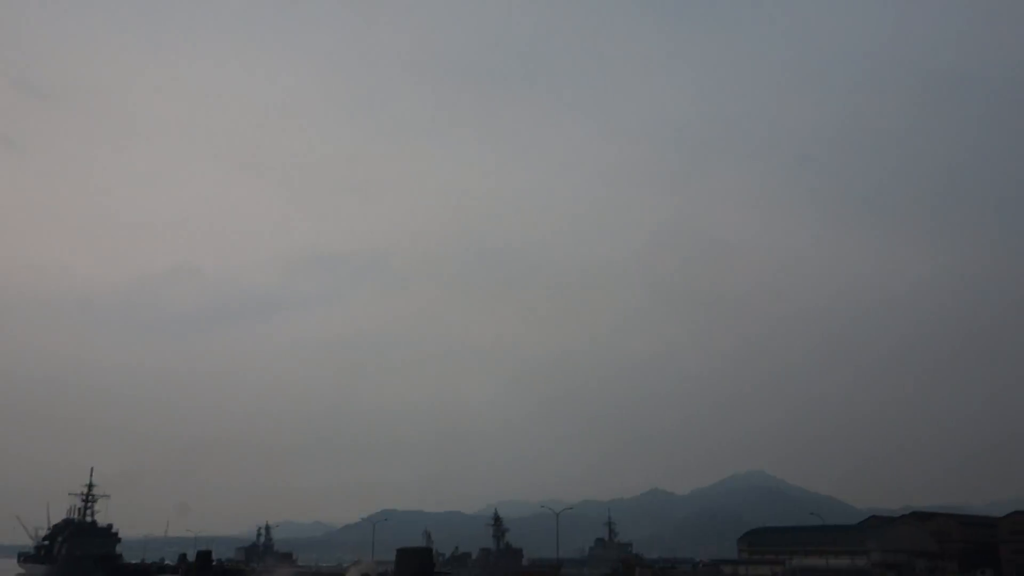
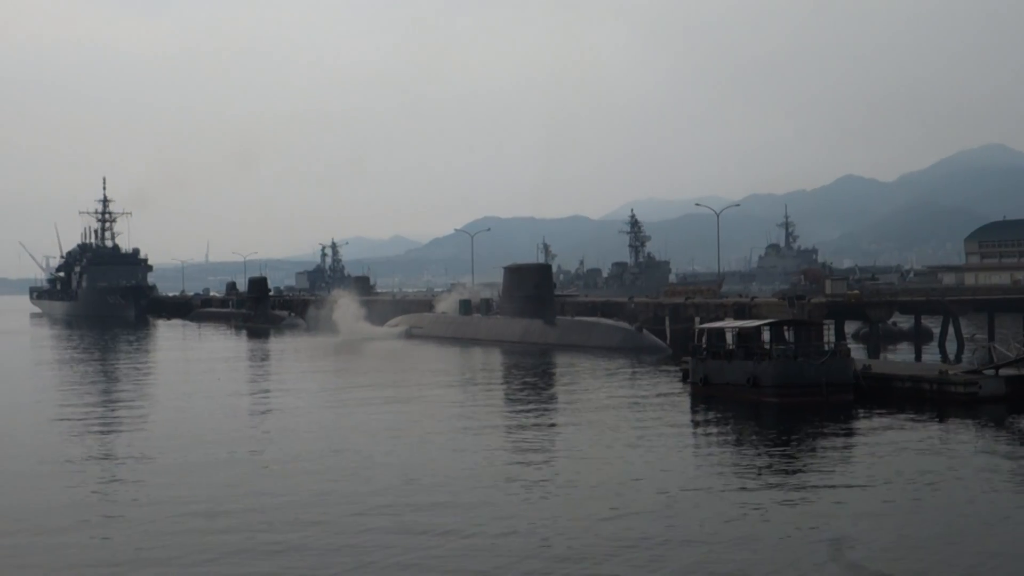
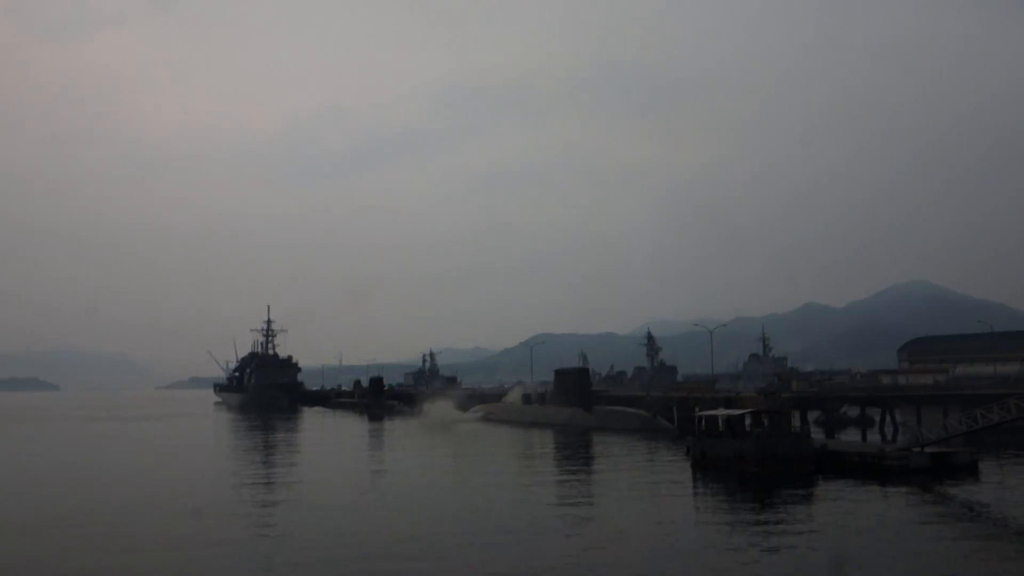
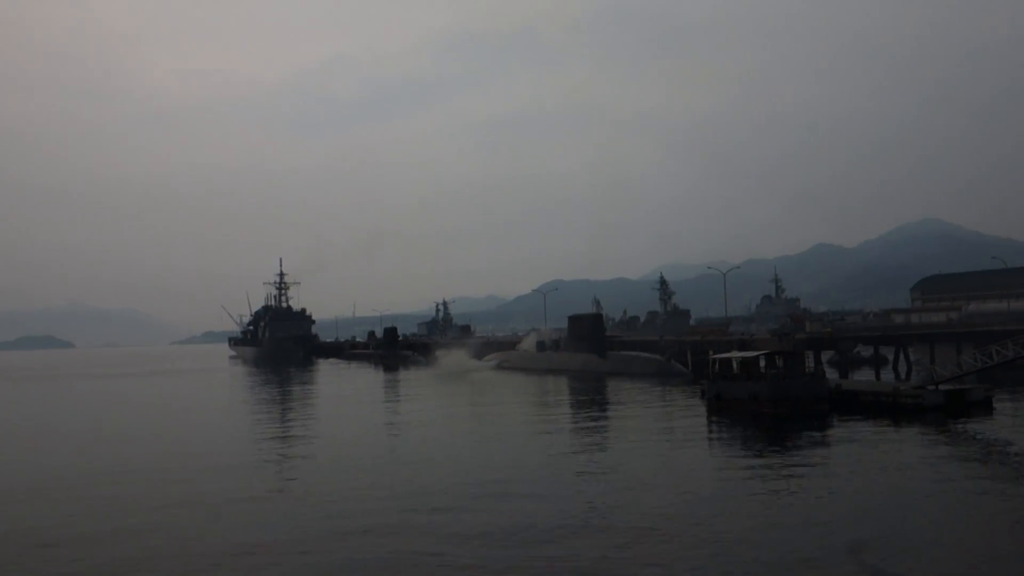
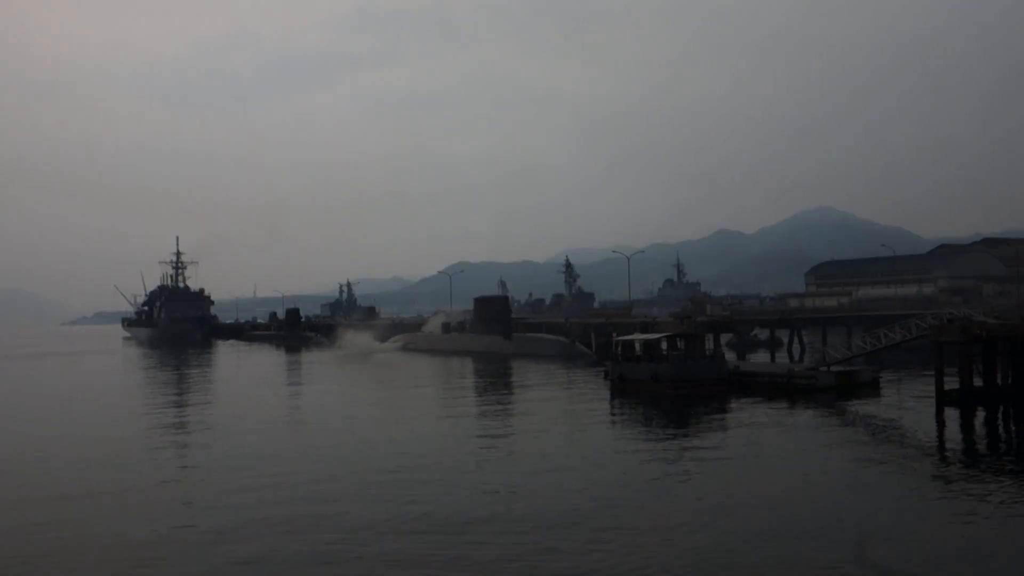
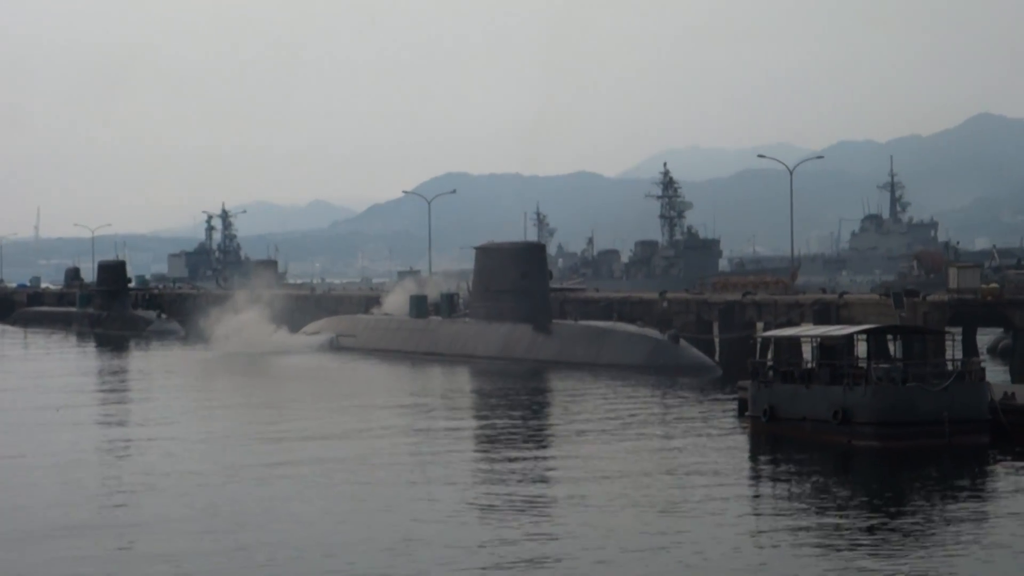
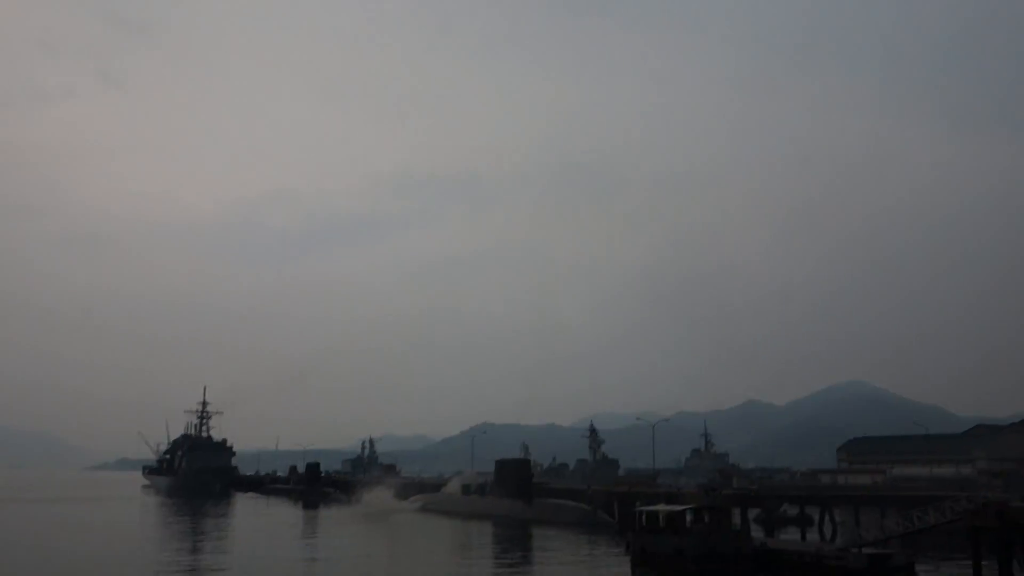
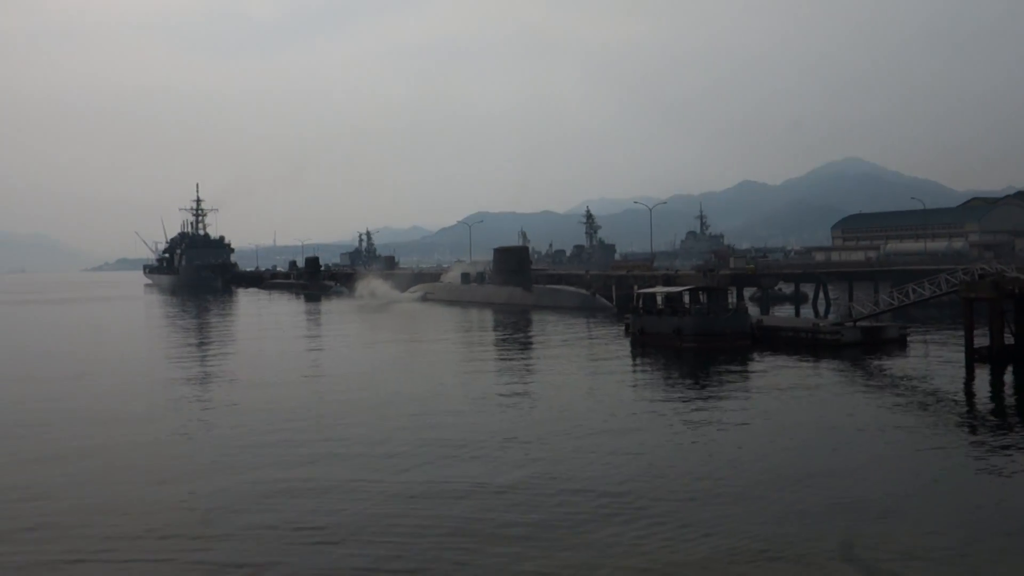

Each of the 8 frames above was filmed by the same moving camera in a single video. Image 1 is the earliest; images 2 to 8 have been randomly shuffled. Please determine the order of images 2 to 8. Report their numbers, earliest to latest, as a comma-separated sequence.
7, 3, 4, 5, 8, 2, 6
